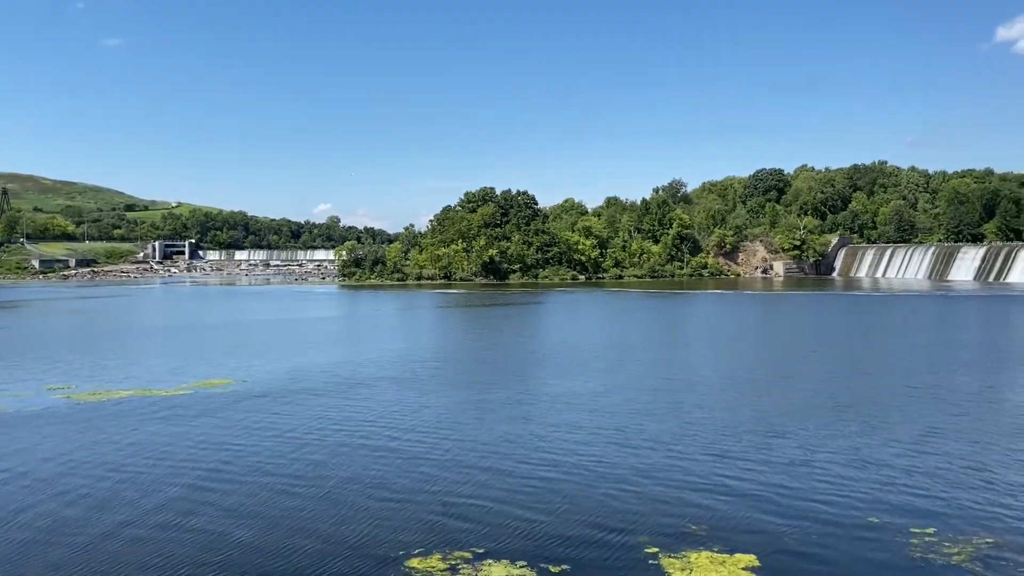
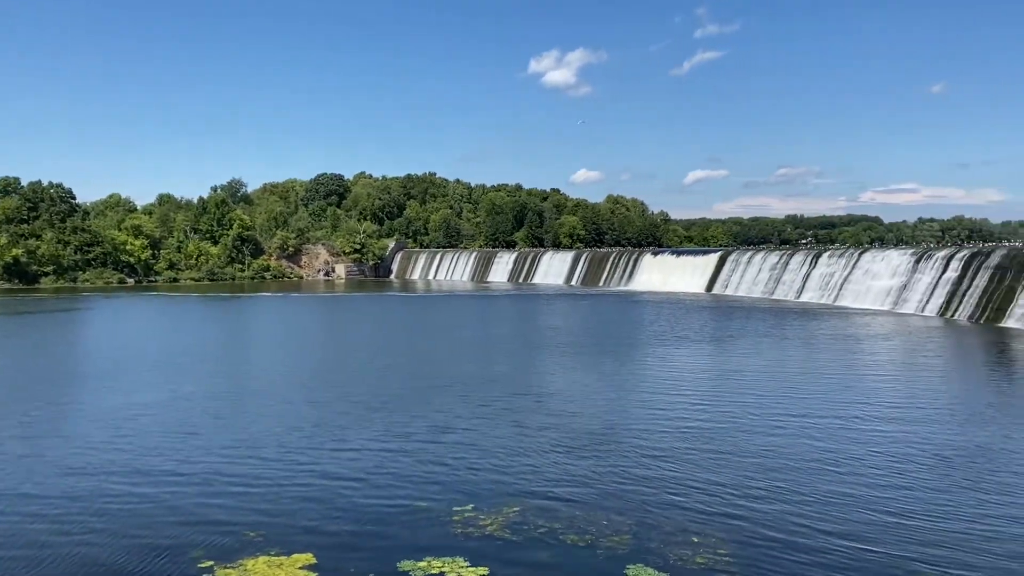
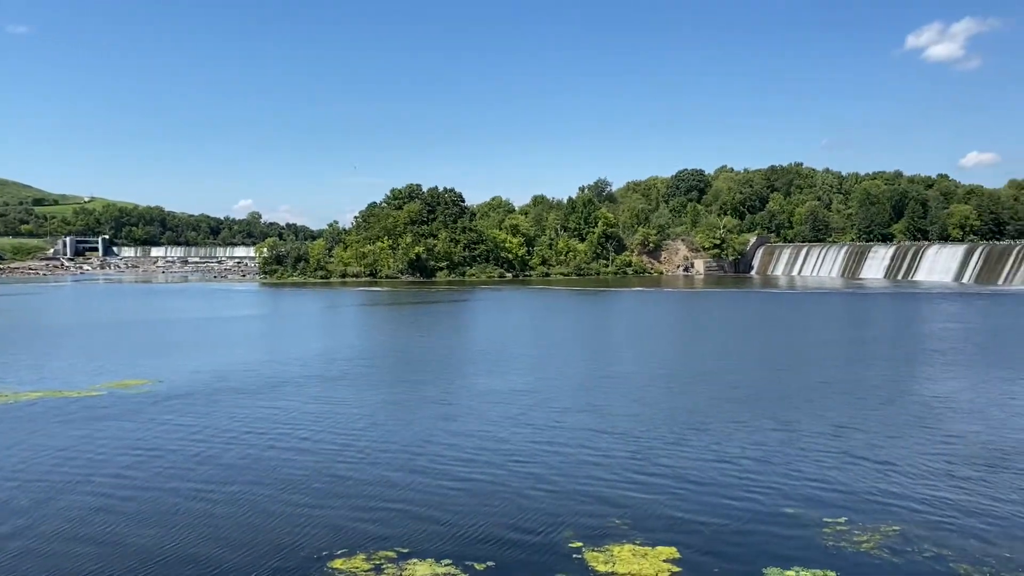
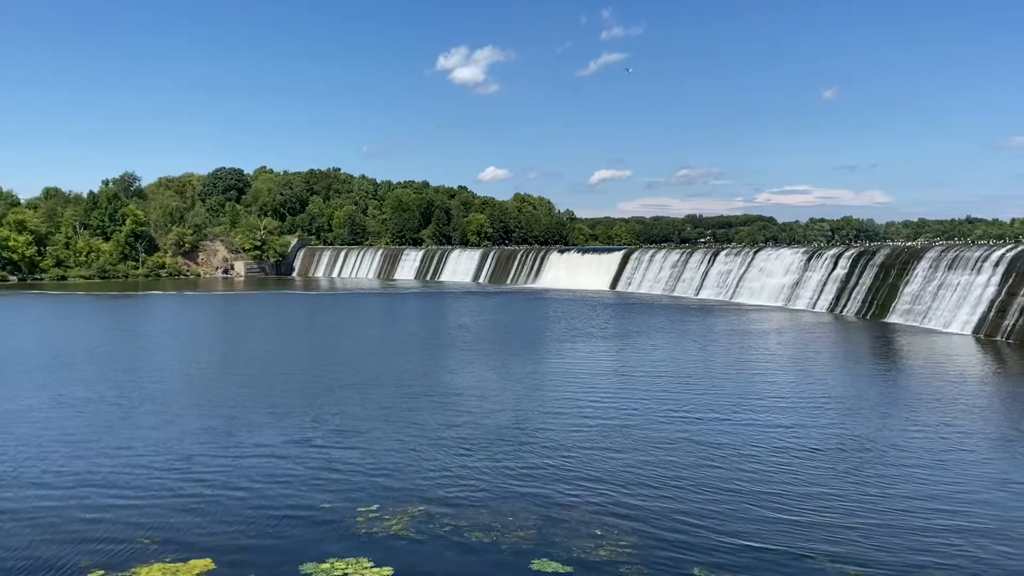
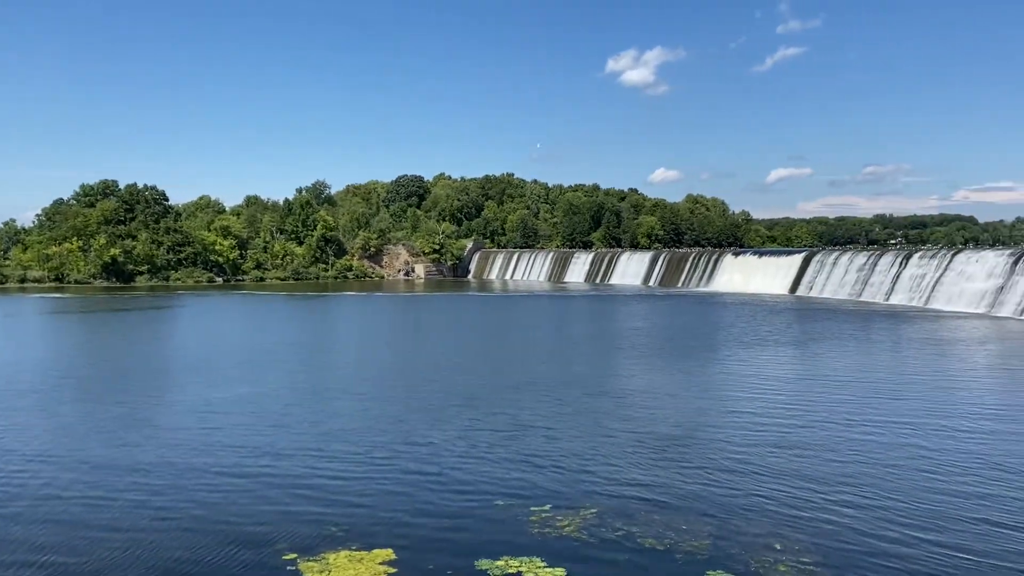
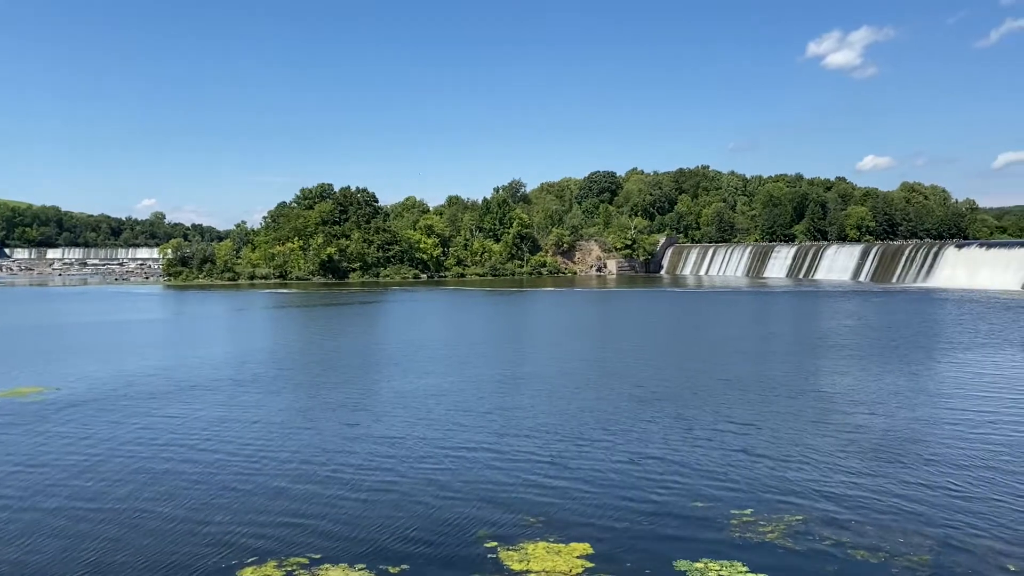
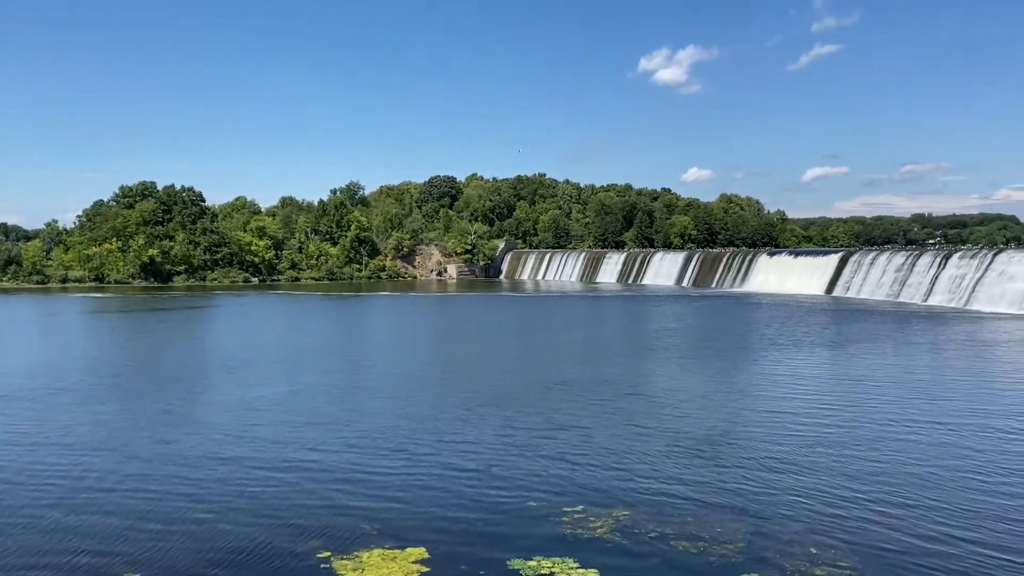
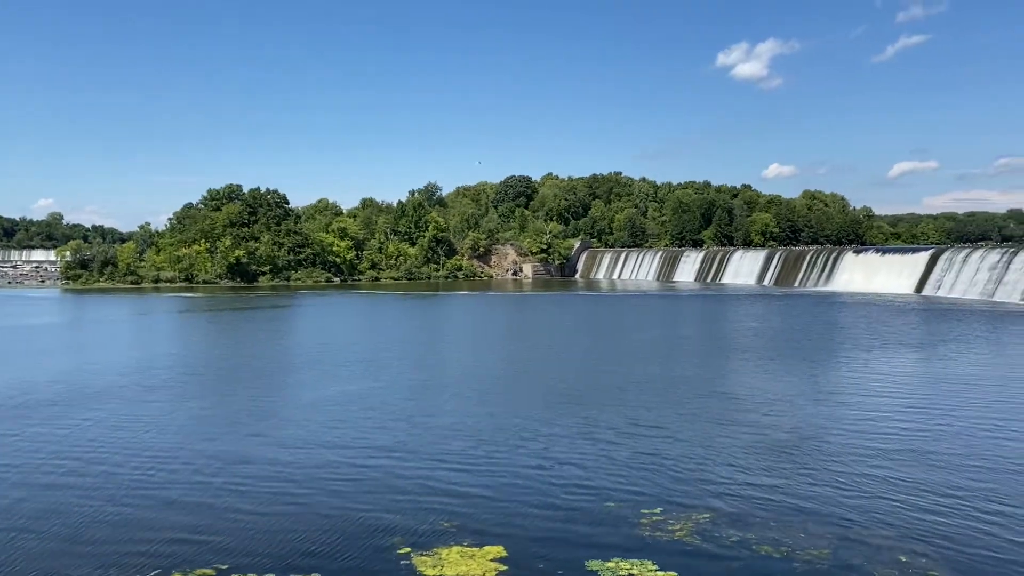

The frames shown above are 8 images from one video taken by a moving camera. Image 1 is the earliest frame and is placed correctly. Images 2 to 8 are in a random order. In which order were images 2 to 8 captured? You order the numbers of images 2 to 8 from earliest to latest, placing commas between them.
3, 6, 8, 7, 5, 2, 4
